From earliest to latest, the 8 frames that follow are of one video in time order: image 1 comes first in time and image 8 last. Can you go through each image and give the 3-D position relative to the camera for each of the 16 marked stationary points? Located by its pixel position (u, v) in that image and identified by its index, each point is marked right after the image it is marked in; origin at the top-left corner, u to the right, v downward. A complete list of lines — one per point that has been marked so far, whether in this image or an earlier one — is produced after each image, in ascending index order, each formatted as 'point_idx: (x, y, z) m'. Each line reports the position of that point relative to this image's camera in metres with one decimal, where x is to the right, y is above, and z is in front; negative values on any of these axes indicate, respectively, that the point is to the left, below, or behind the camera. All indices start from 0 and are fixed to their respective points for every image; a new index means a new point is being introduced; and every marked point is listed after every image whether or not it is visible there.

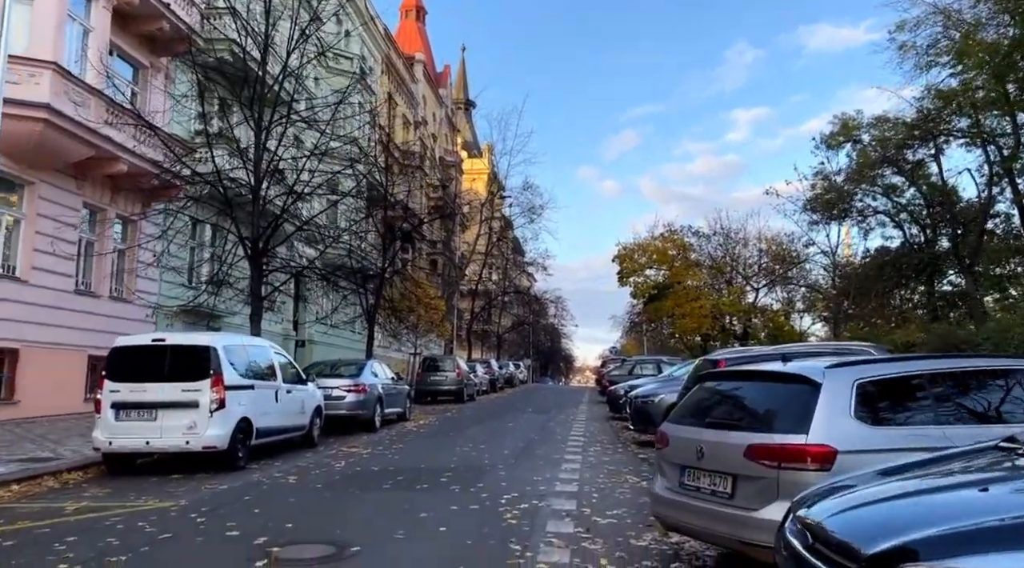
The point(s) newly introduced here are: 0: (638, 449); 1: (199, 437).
0: (+2.1, -2.8, +13.2) m
1: (-3.9, -1.9, +9.7) m
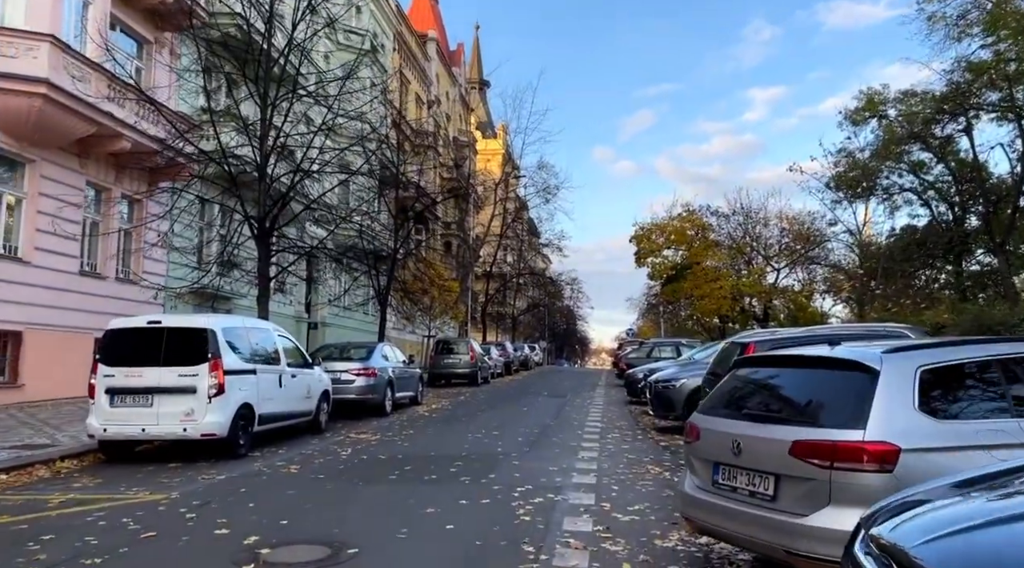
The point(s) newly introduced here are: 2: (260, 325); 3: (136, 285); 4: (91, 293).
0: (+2.4, -2.5, +12.6) m
1: (-3.8, -1.7, +9.2) m
2: (-3.6, -0.6, +11.1) m
3: (-9.3, 0.0, +19.1) m
4: (-9.5, -0.2, +17.7) m
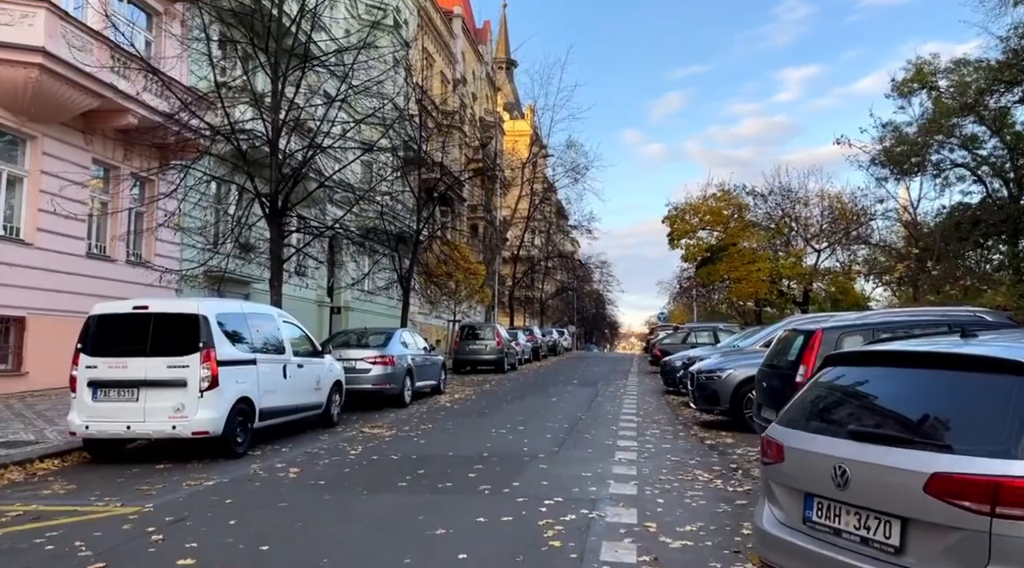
0: (+2.8, -2.2, +11.4) m
1: (-3.5, -1.5, +8.3) m
2: (-3.2, -0.3, +10.1) m
3: (-8.6, +0.4, +18.3) m
4: (-8.9, +0.2, +16.9) m
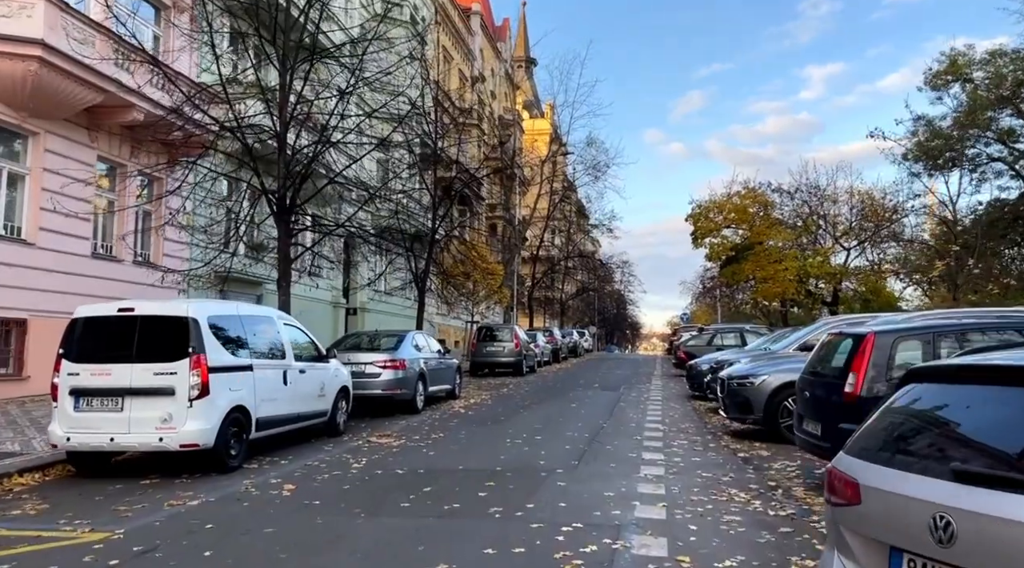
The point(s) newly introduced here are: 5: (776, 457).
0: (+3.0, -2.2, +10.6) m
1: (-3.3, -1.5, +7.6) m
2: (-3.0, -0.3, +9.5) m
3: (-8.2, +0.4, +17.8) m
4: (-8.6, +0.1, +16.4) m
5: (+3.2, -2.1, +9.3) m
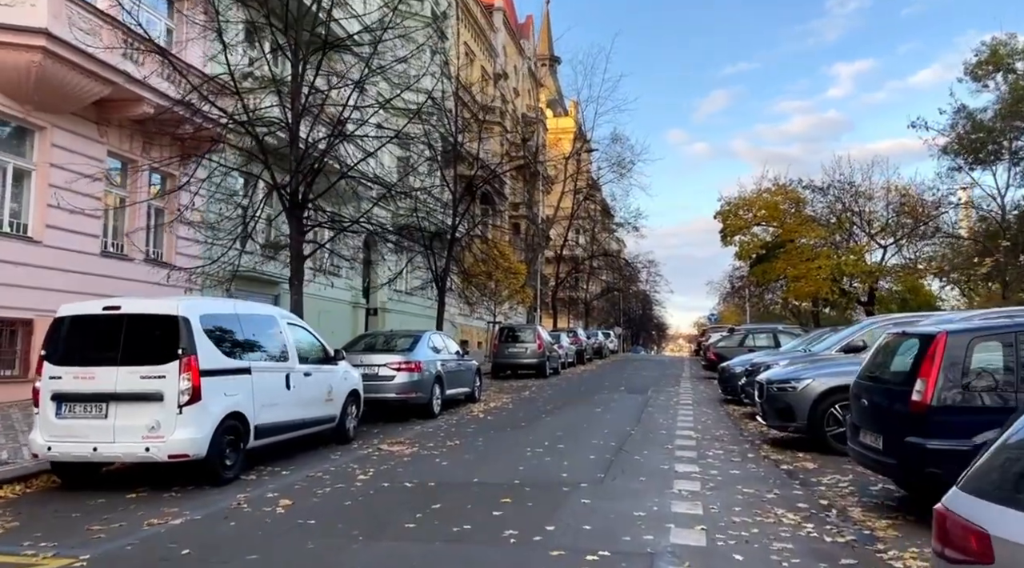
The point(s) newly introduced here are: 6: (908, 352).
0: (+3.3, -2.1, +9.7) m
1: (-3.1, -1.4, +7.0) m
2: (-2.8, -0.3, +8.8) m
3: (-7.7, +0.4, +17.3) m
4: (-8.1, +0.2, +15.9) m
5: (+3.4, -2.0, +8.5) m
6: (+3.3, -0.6, +6.4) m
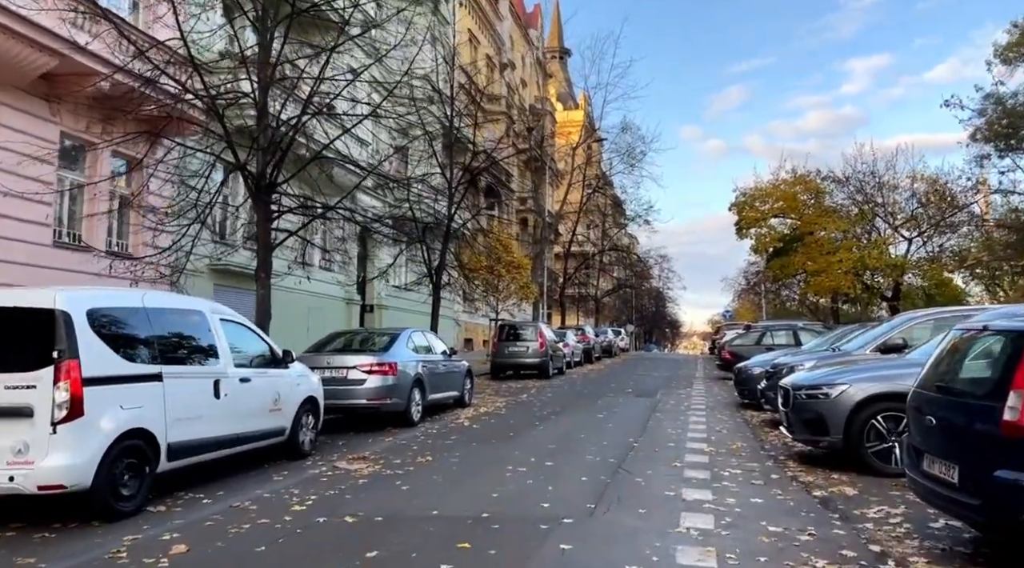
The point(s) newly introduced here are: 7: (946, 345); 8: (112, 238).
0: (+3.1, -2.0, +8.2) m
1: (-3.4, -1.3, +5.5) m
2: (-3.1, -0.2, +7.4) m
3: (-7.8, +0.5, +15.9) m
4: (-8.3, +0.3, +14.5) m
5: (+3.2, -1.9, +6.9) m
6: (+3.0, -0.4, +4.8) m
7: (+3.2, -0.4, +5.7) m
8: (-8.0, +0.9, +15.5) m
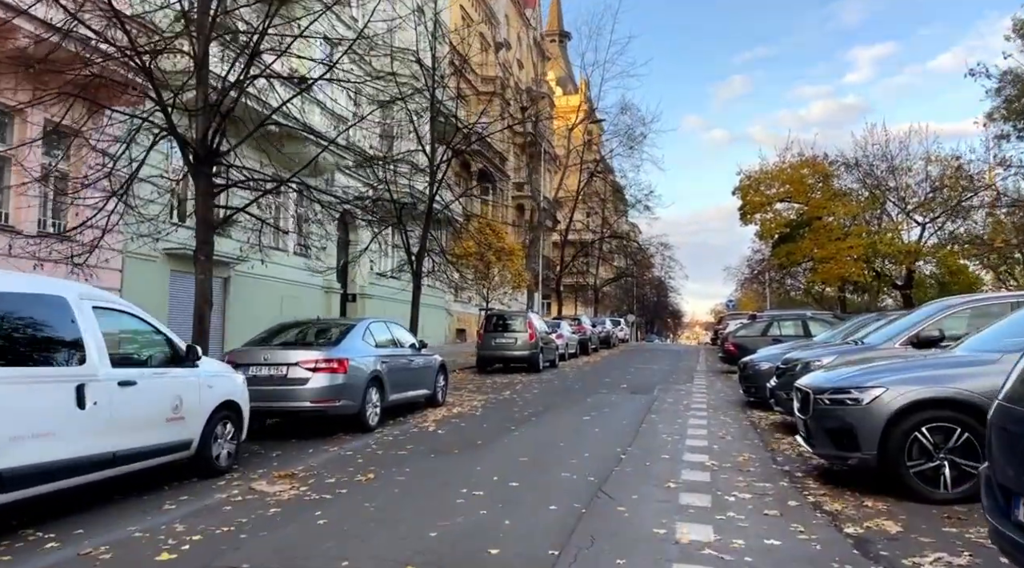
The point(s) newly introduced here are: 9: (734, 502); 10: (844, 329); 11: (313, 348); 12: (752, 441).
0: (+2.7, -1.8, +6.6) m
1: (-3.8, -1.2, +4.0) m
2: (-3.5, 0.0, +5.8) m
3: (-8.2, +0.8, +14.4) m
4: (-8.6, +0.5, +12.9) m
5: (+2.8, -1.7, +5.3) m
6: (+2.6, -0.3, +3.2) m
7: (+2.8, -0.3, +4.1) m
8: (-8.4, +1.2, +14.0) m
9: (+1.8, -1.8, +6.4) m
10: (+6.4, -0.8, +14.9) m
11: (-2.5, -0.8, +9.7) m
12: (+3.0, -1.9, +9.6) m
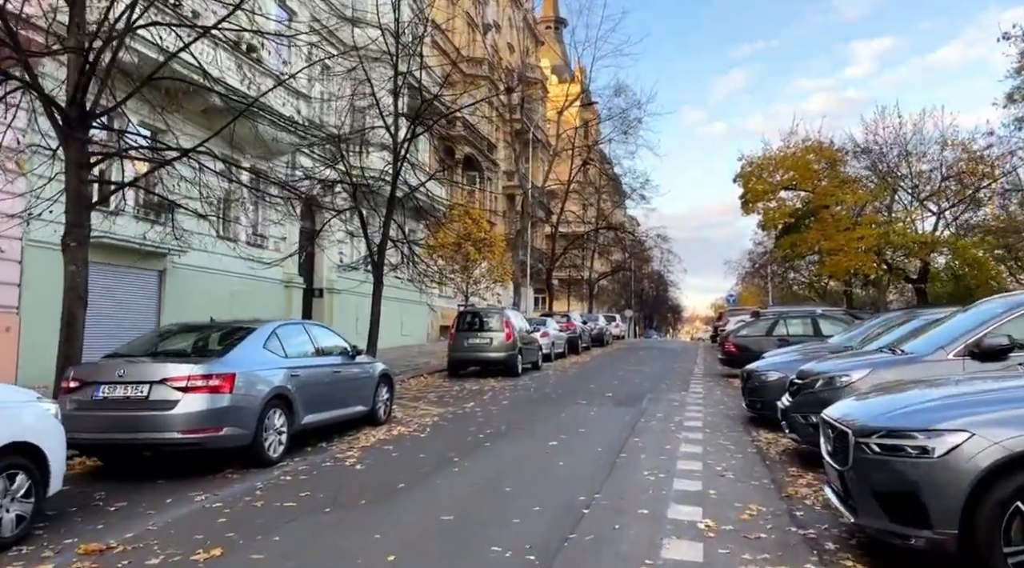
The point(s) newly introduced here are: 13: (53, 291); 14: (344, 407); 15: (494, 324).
0: (+2.1, -1.7, +4.4) m
1: (-4.4, -1.2, +1.7) m
2: (-4.1, 0.0, +3.5) m
3: (-8.8, +0.9, +12.1) m
4: (-9.2, +0.6, +10.7) m
5: (+2.1, -1.7, +3.1) m
6: (+2.0, -0.3, +1.0) m
7: (+2.1, -0.3, +1.8) m
8: (-9.0, +1.3, +11.7) m
9: (+1.2, -1.8, +4.2) m
10: (+5.8, -0.7, +12.6) m
11: (-3.1, -0.7, +7.5) m
12: (+2.4, -1.9, +7.4) m
13: (-8.2, -0.1, +14.0) m
14: (-2.1, -1.5, +9.8) m
15: (-0.4, -1.0, +19.3) m
